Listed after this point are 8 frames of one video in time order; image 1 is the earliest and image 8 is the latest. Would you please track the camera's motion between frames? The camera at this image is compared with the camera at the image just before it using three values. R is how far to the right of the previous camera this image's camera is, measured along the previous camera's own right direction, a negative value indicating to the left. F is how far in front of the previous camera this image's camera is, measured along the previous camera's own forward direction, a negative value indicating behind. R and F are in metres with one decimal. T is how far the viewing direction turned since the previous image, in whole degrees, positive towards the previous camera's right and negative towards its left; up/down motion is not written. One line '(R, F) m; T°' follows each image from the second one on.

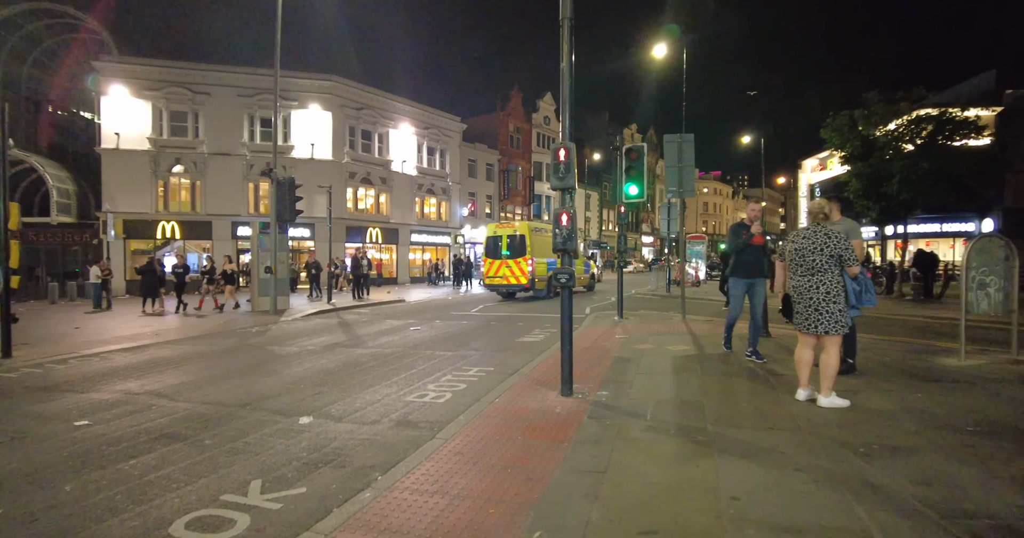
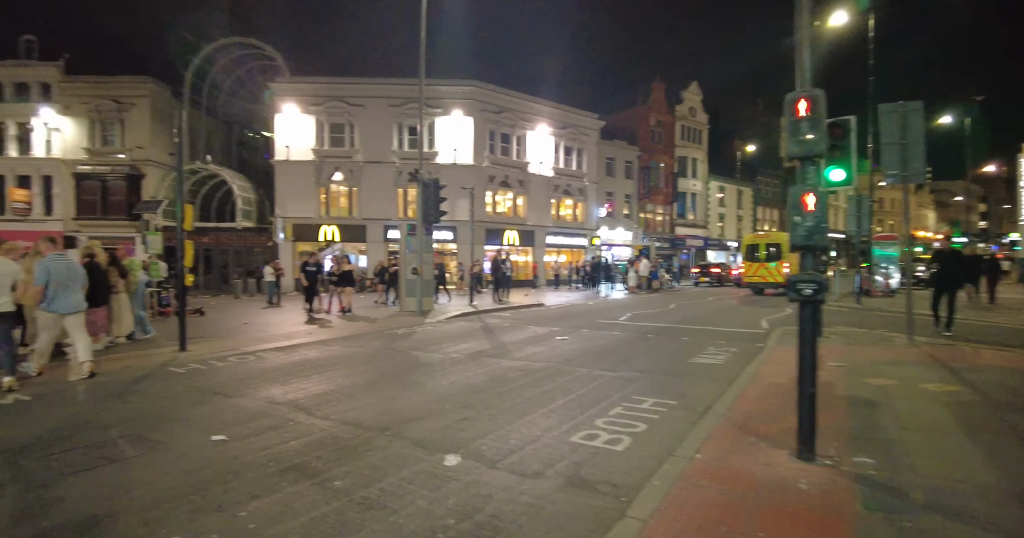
(-0.5, +1.1) m; -14°
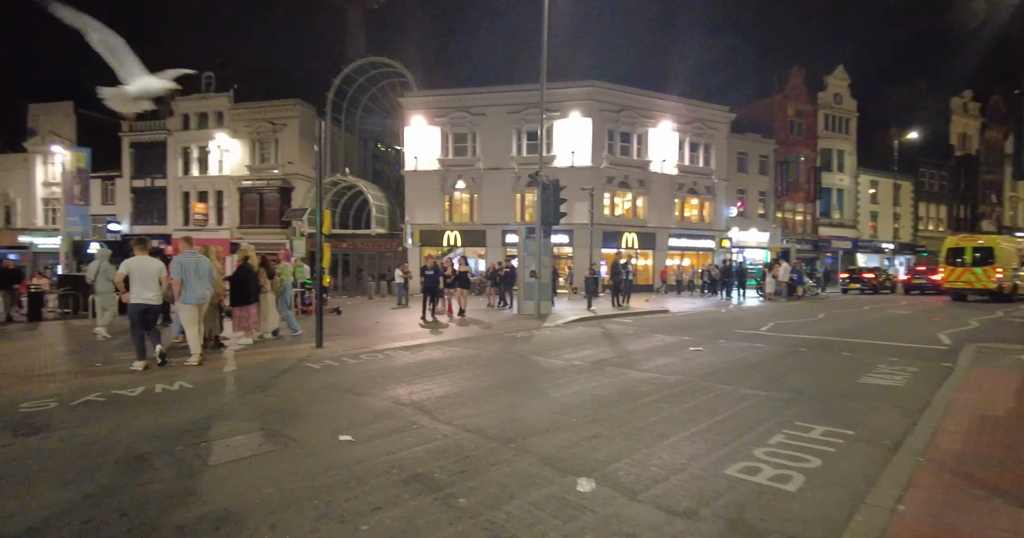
(-0.2, +0.4) m; -12°
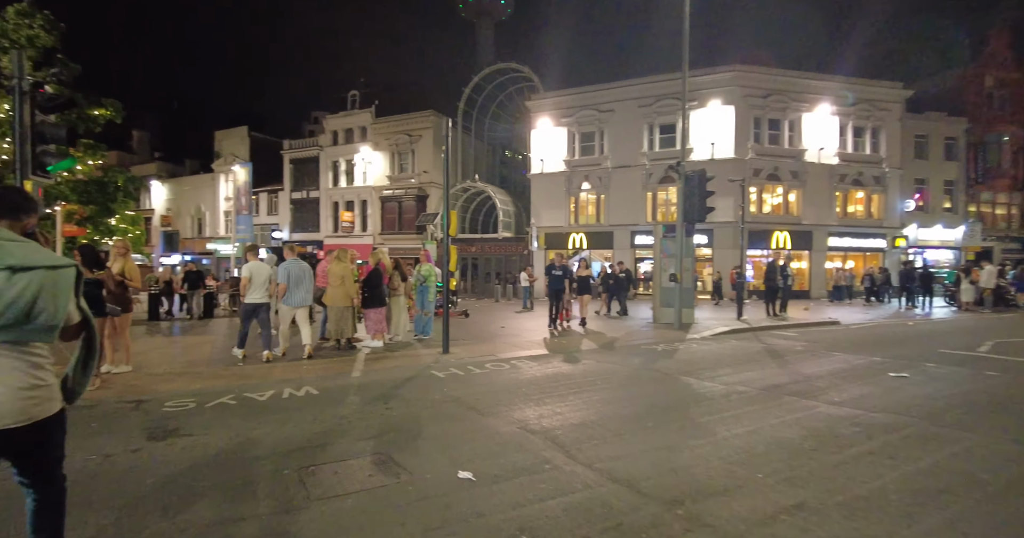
(-0.2, +1.0) m; -13°
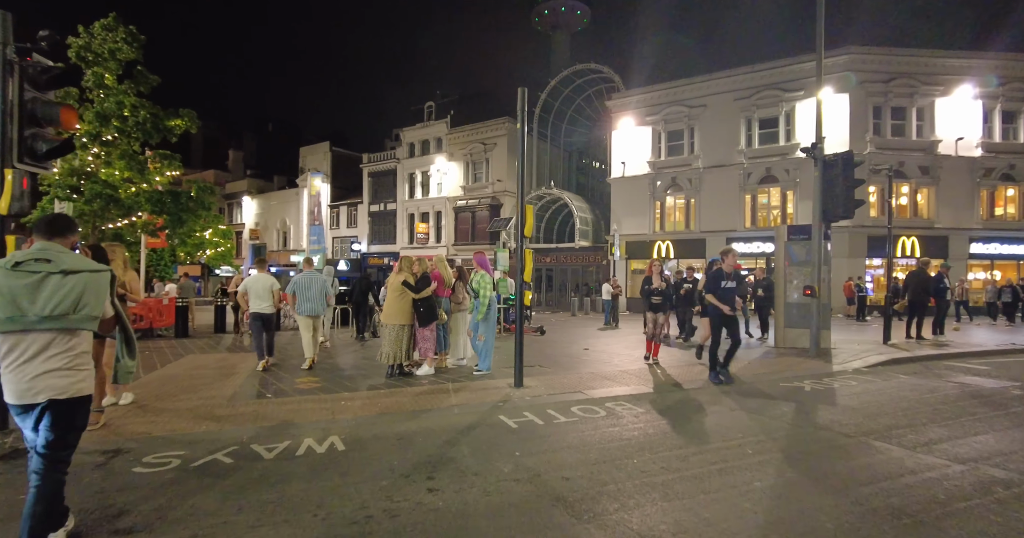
(-0.2, +2.1) m; -8°
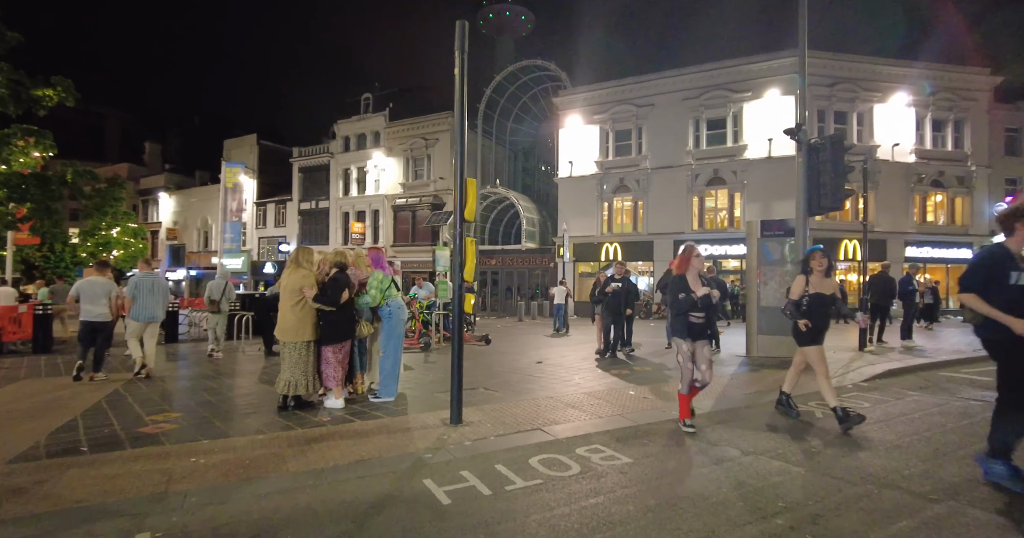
(+0.1, +1.9) m; +6°
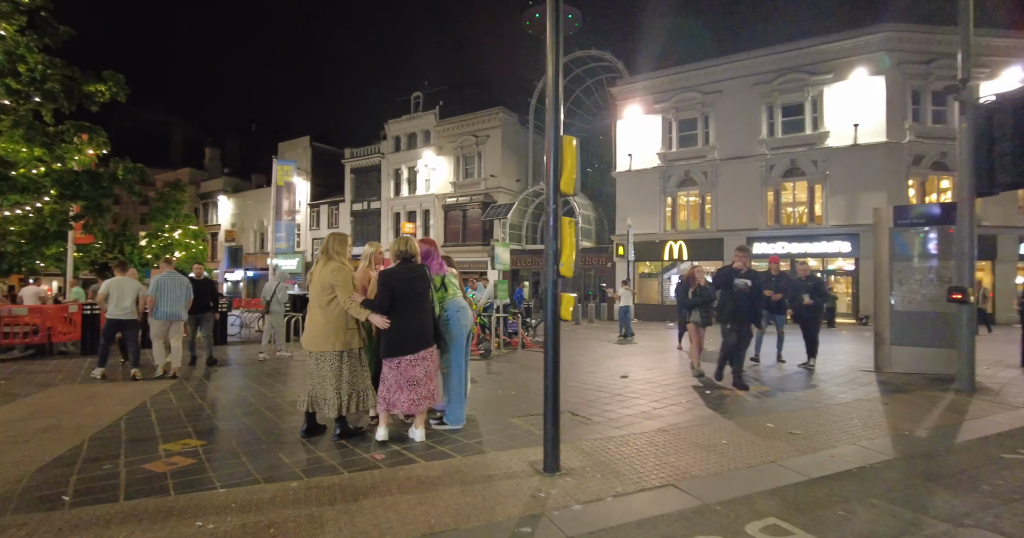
(-0.5, +1.5) m; -5°
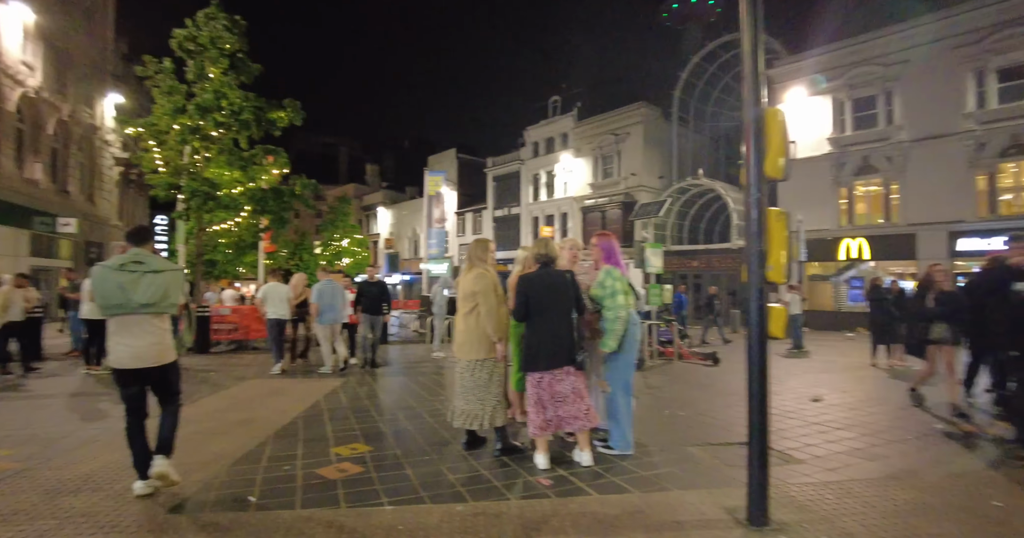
(-0.3, +0.5) m; -14°
